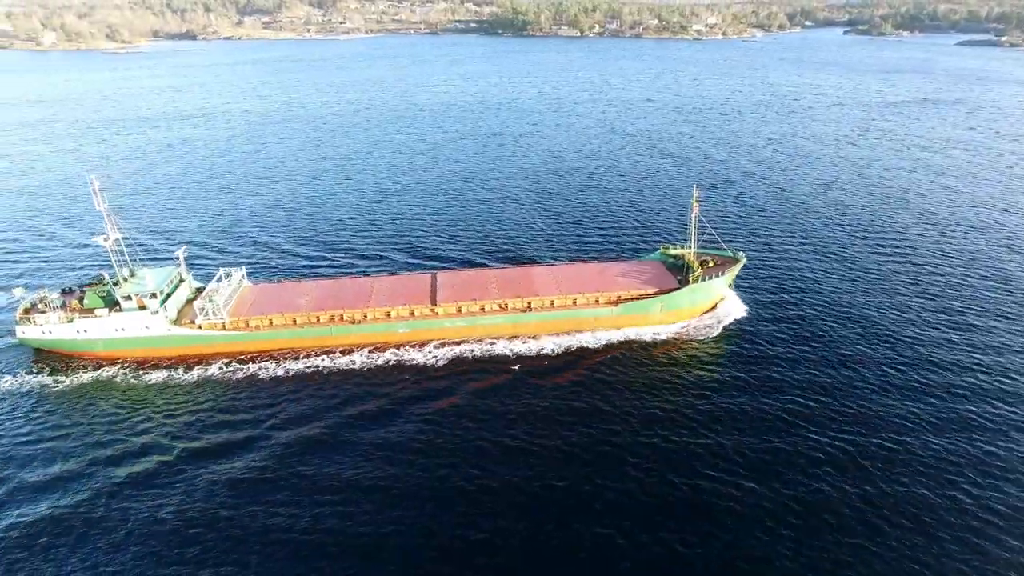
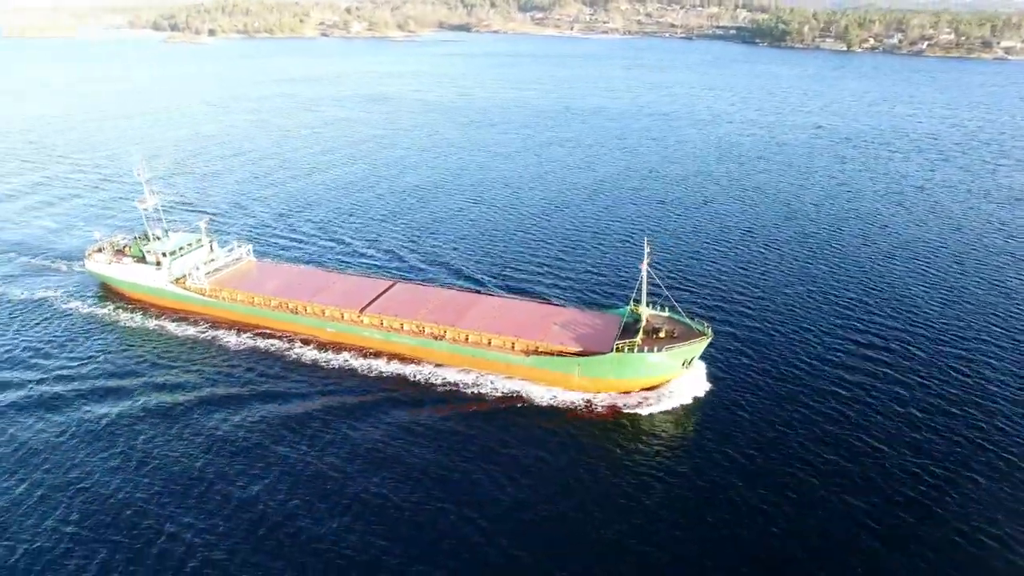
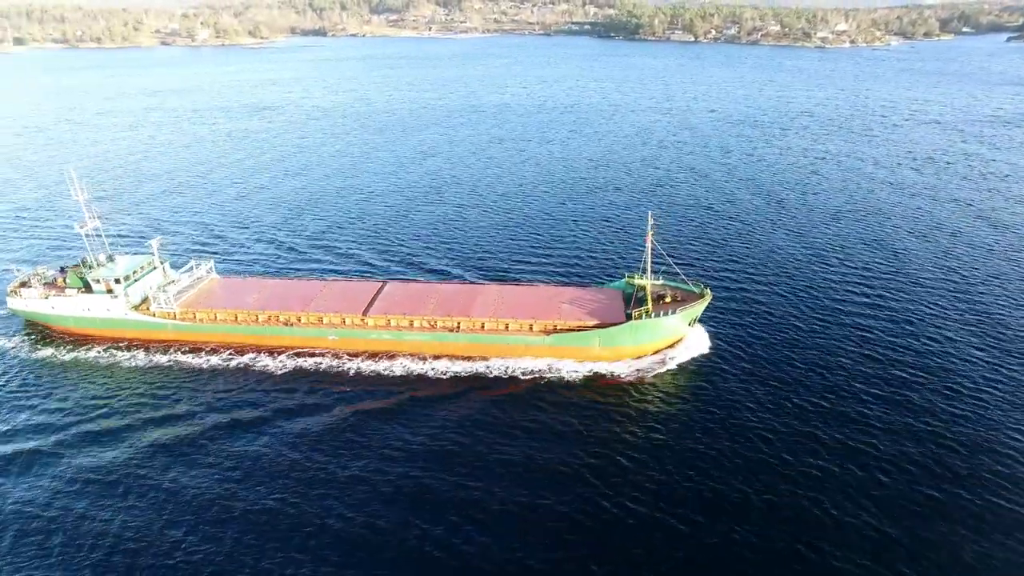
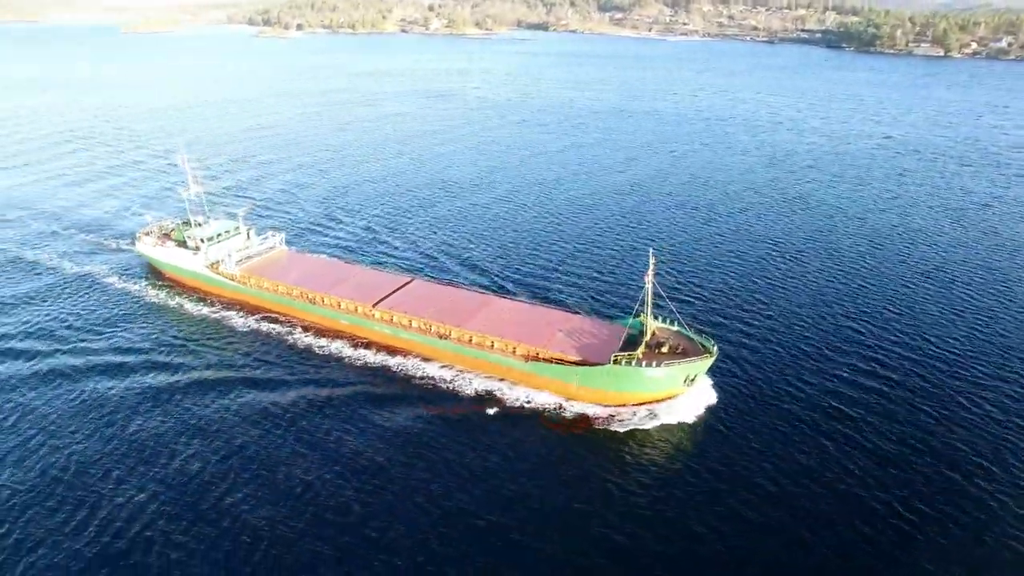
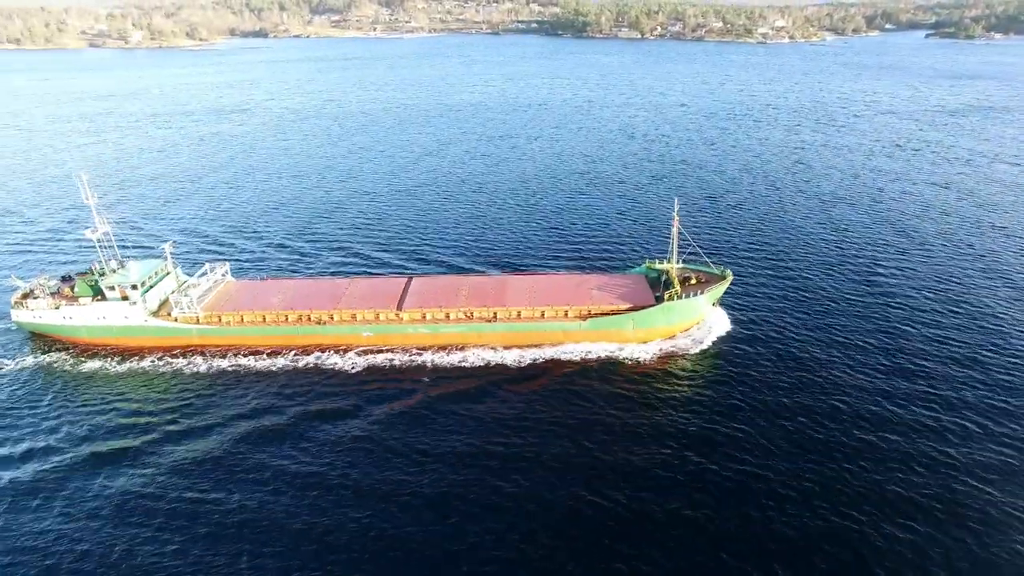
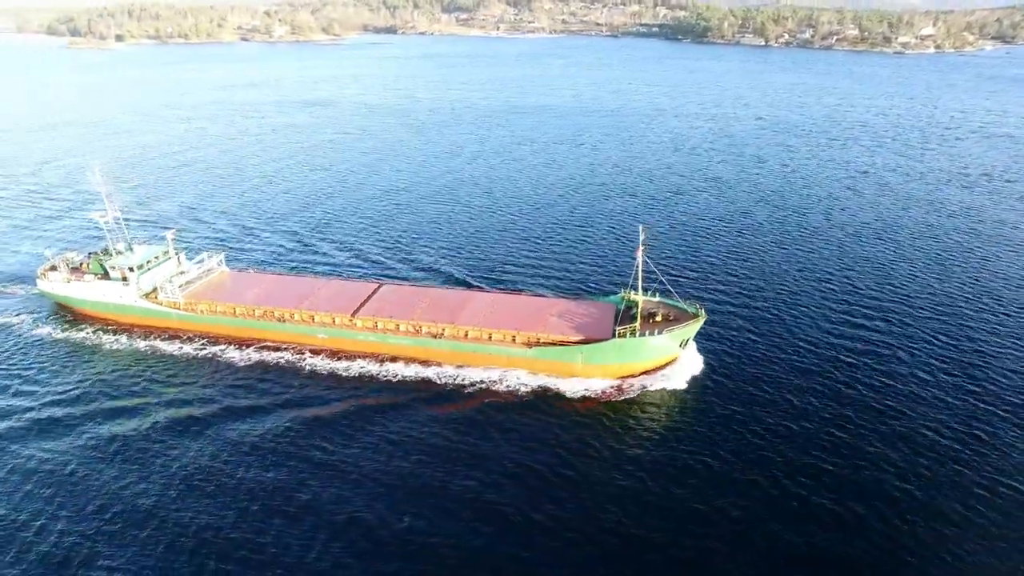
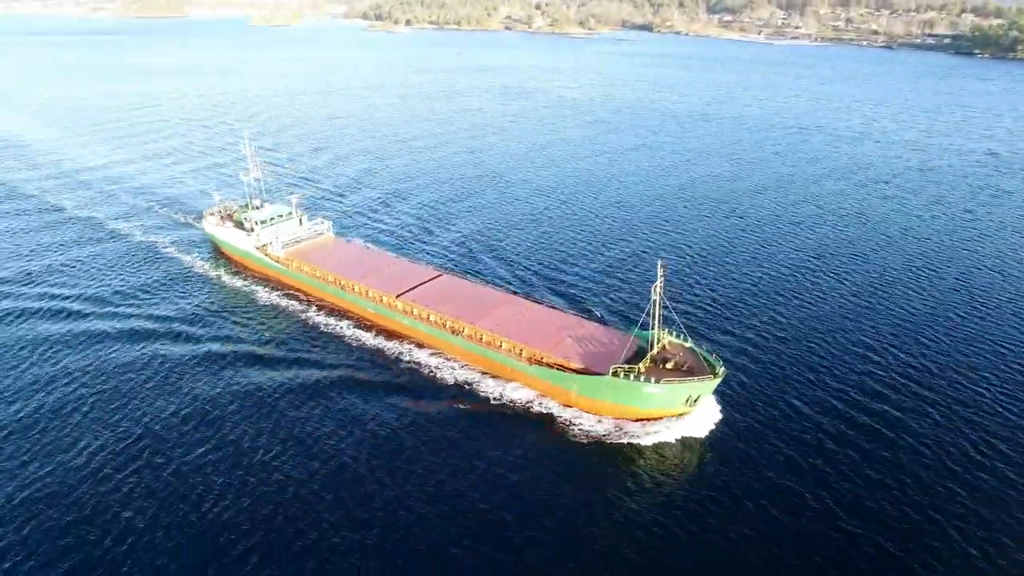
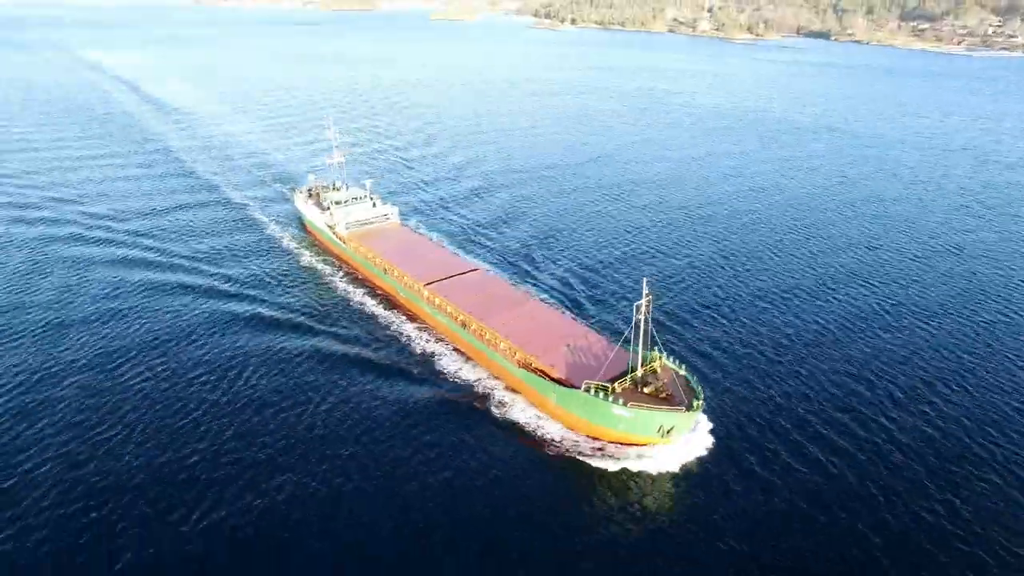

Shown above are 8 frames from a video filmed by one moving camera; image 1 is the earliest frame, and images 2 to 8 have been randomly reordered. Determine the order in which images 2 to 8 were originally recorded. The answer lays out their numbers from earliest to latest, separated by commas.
5, 3, 6, 2, 4, 7, 8
